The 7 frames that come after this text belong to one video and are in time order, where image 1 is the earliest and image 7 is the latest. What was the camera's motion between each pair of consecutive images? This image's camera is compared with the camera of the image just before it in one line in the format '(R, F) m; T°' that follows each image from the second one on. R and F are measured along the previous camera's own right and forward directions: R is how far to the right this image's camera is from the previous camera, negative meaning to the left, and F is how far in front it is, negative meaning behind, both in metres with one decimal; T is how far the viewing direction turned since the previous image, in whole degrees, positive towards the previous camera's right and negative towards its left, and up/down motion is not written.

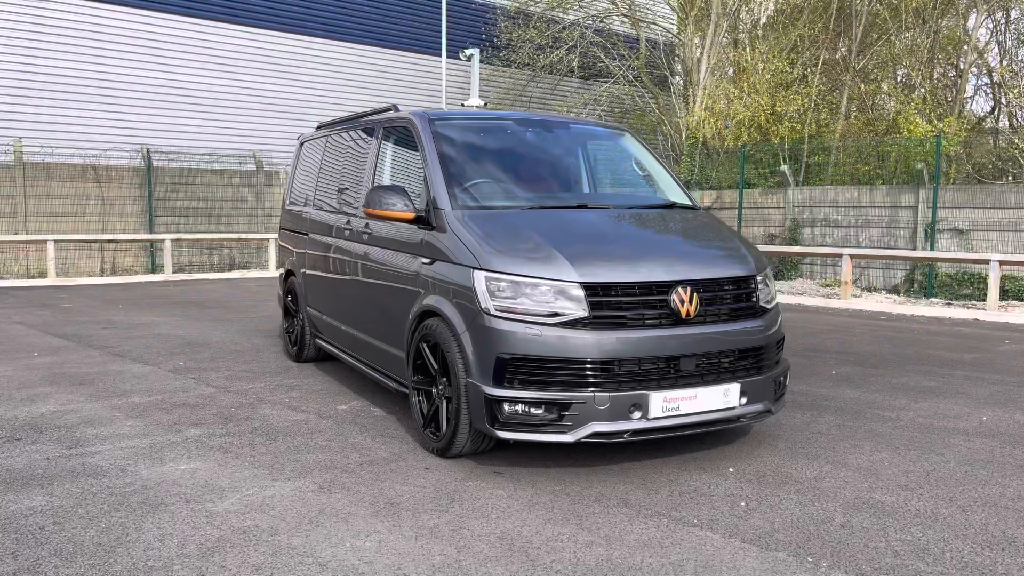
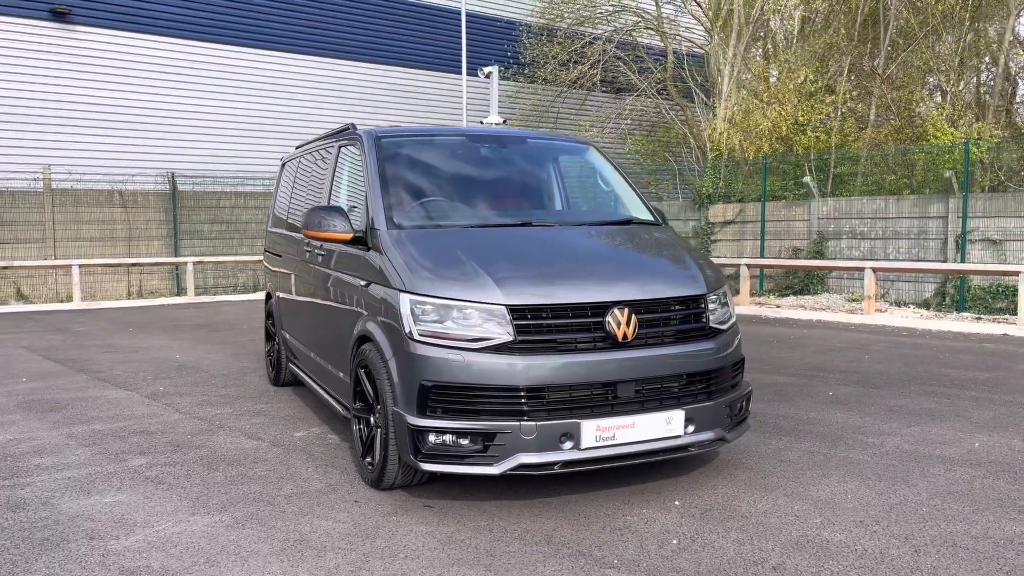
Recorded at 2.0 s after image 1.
(+0.5, +0.2) m; -3°
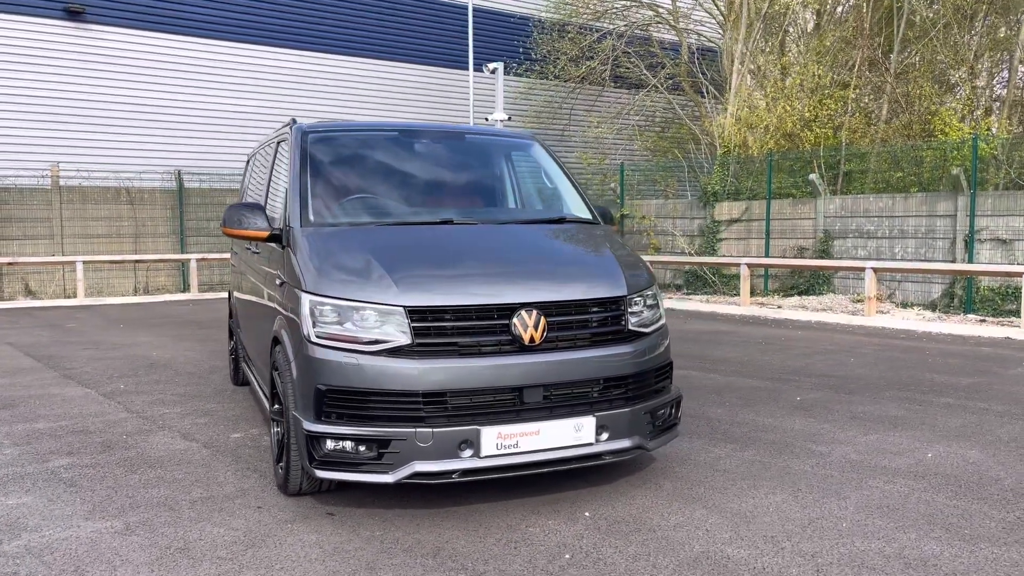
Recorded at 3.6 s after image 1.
(+0.6, +0.2) m; -2°
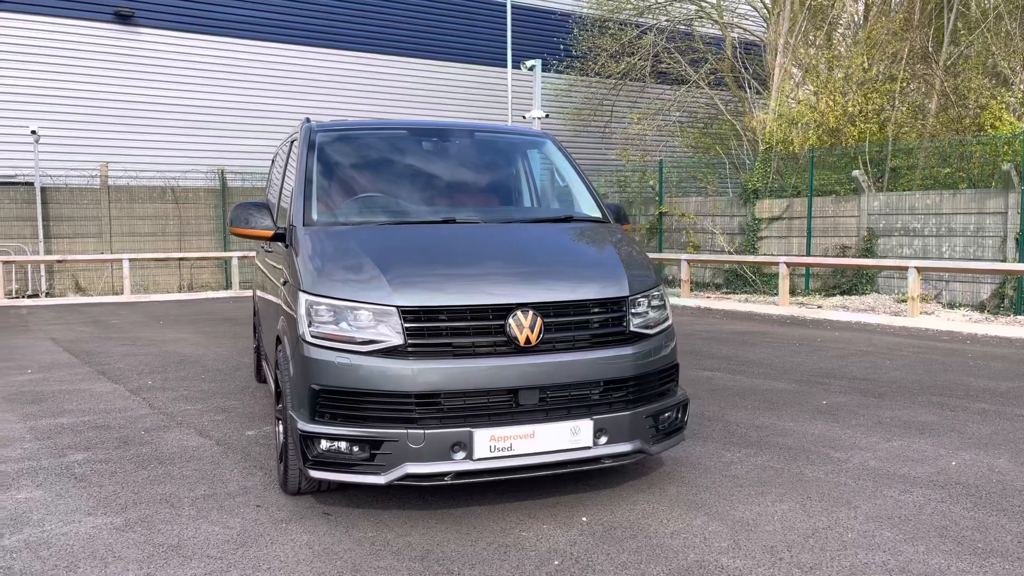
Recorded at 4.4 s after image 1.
(+0.2, +0.1) m; -3°
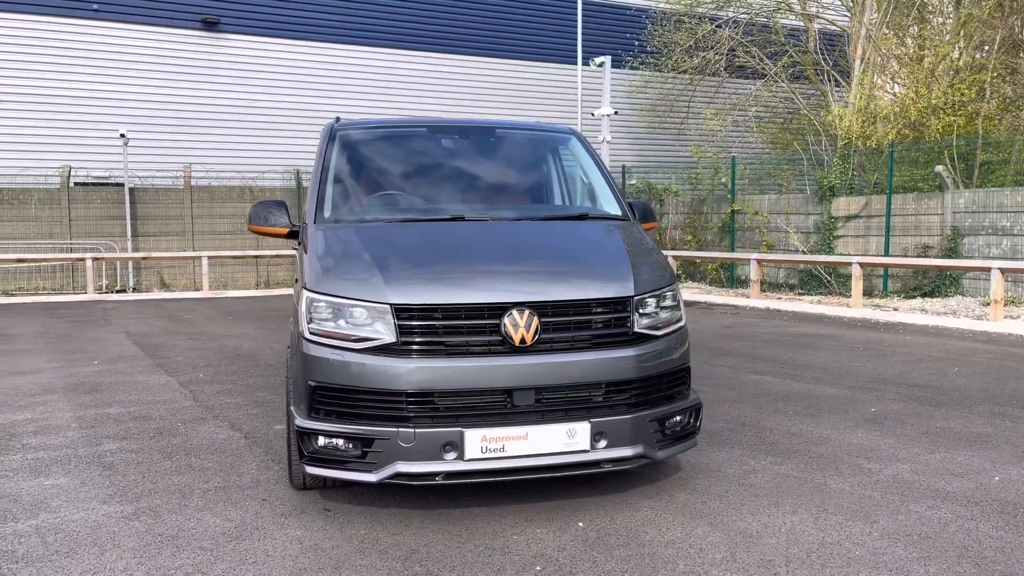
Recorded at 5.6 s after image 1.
(+0.4, +0.1) m; -6°
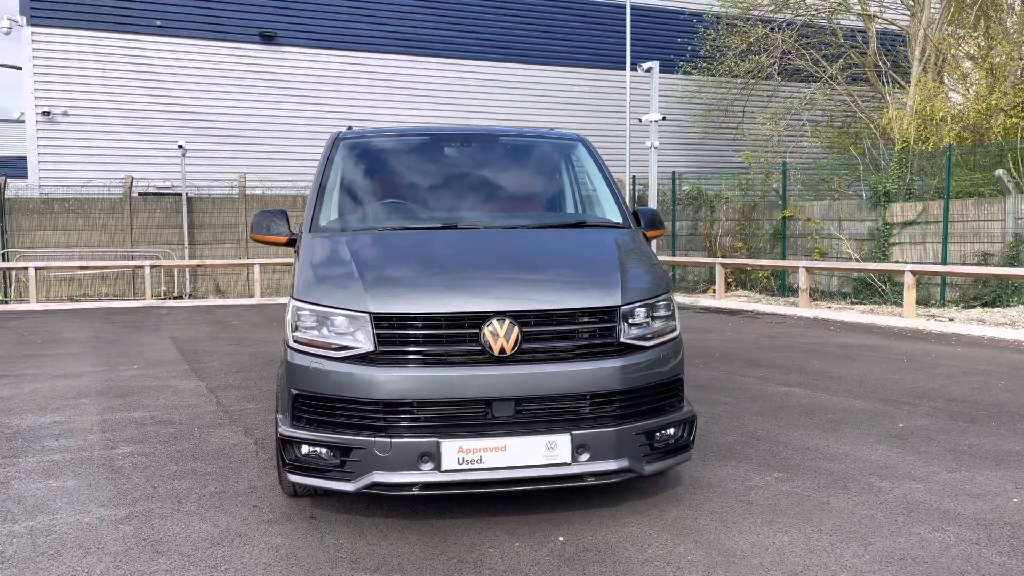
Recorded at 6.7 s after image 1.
(+0.3, +0.1) m; -4°
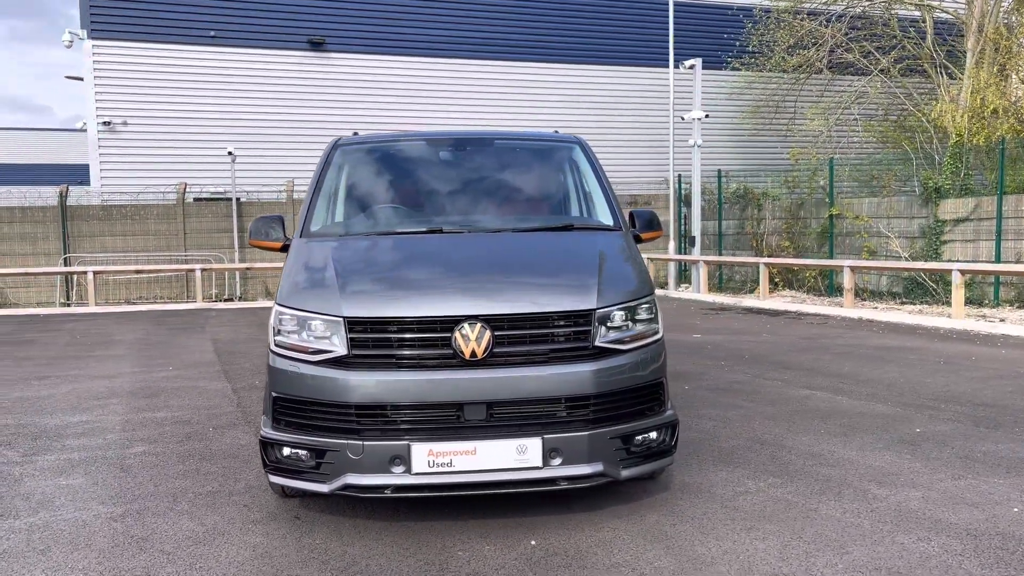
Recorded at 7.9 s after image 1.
(+0.4, 0.0) m; -4°
